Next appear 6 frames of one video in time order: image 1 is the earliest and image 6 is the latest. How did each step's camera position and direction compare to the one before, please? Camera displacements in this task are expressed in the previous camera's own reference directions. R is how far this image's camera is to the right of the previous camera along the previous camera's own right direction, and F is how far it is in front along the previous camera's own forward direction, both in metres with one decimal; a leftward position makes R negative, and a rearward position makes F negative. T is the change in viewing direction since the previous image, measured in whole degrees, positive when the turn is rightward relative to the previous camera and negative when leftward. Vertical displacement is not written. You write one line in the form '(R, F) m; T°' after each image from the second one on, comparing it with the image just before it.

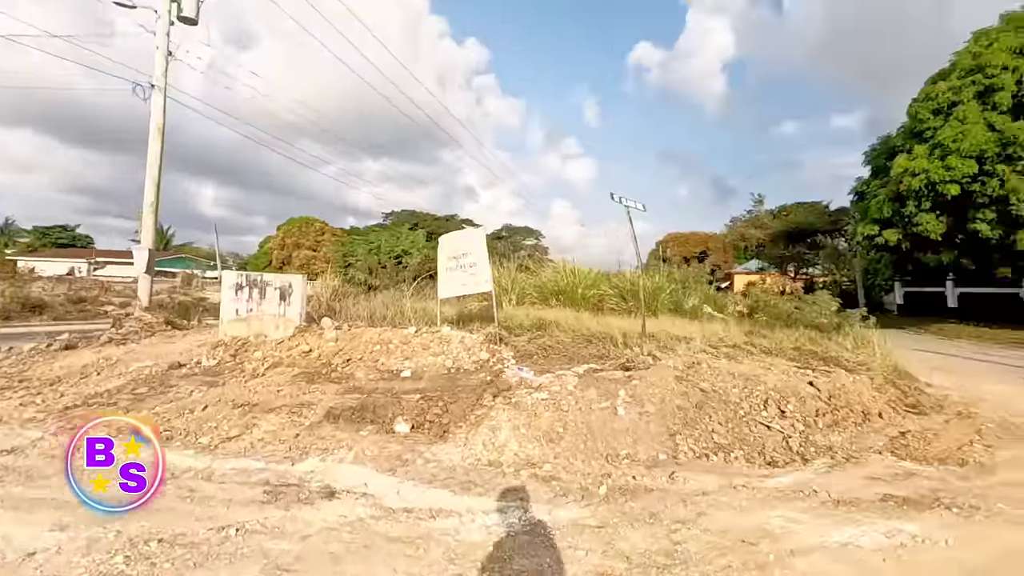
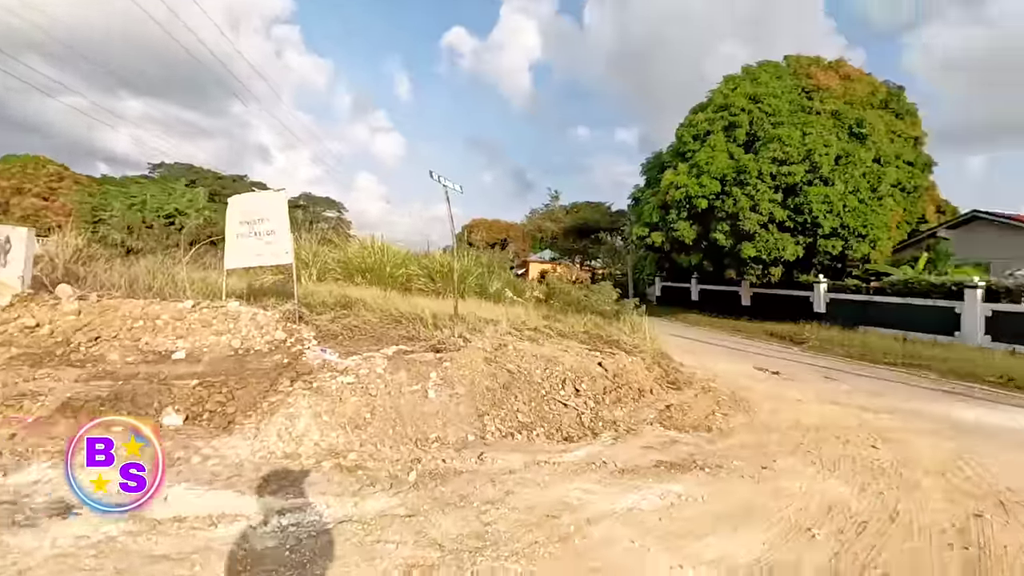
(-0.1, +0.2) m; +21°
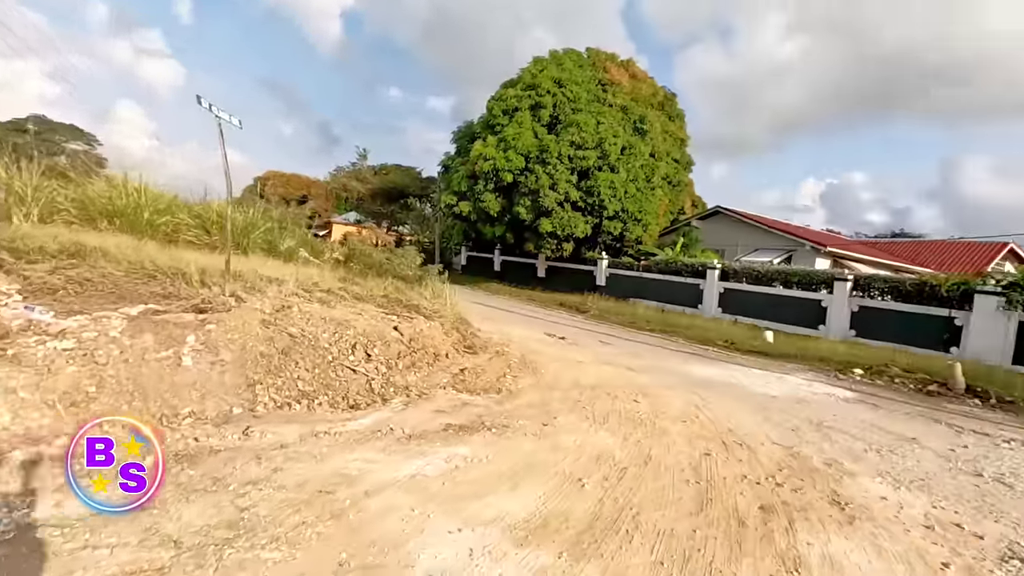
(+0.1, +0.2) m; +20°
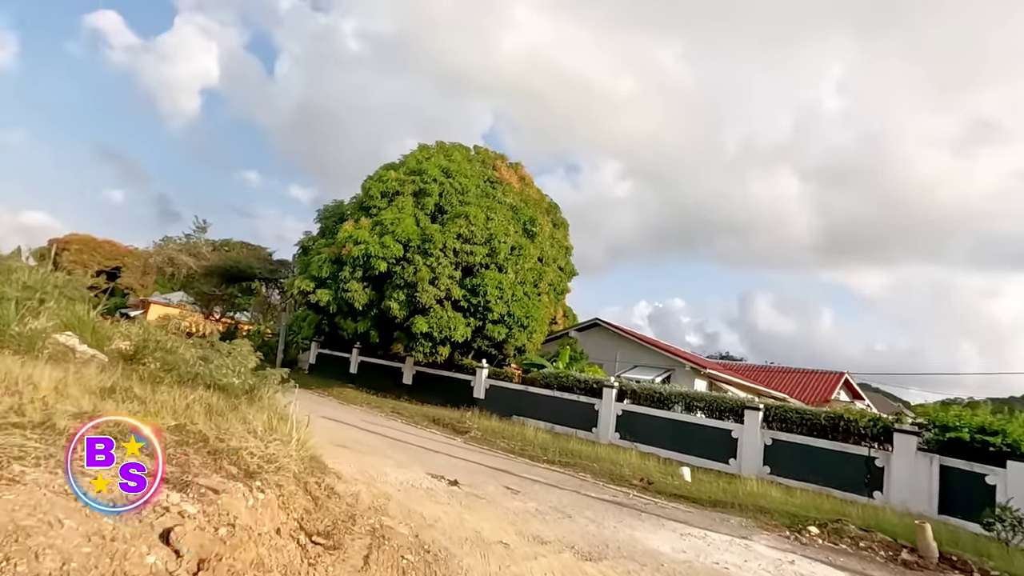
(-0.5, +3.0) m; +15°
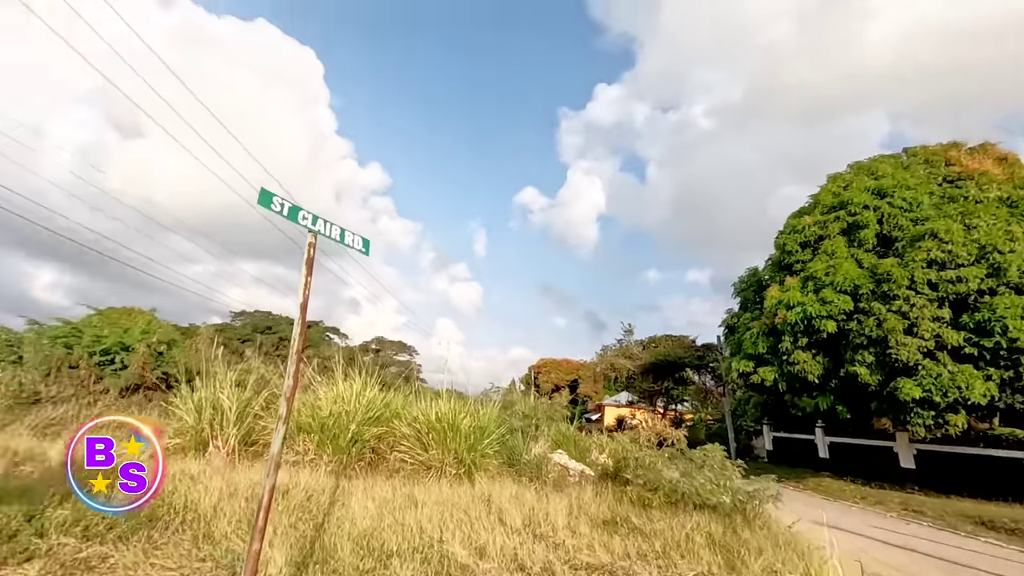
(-0.9, +1.0) m; -41°
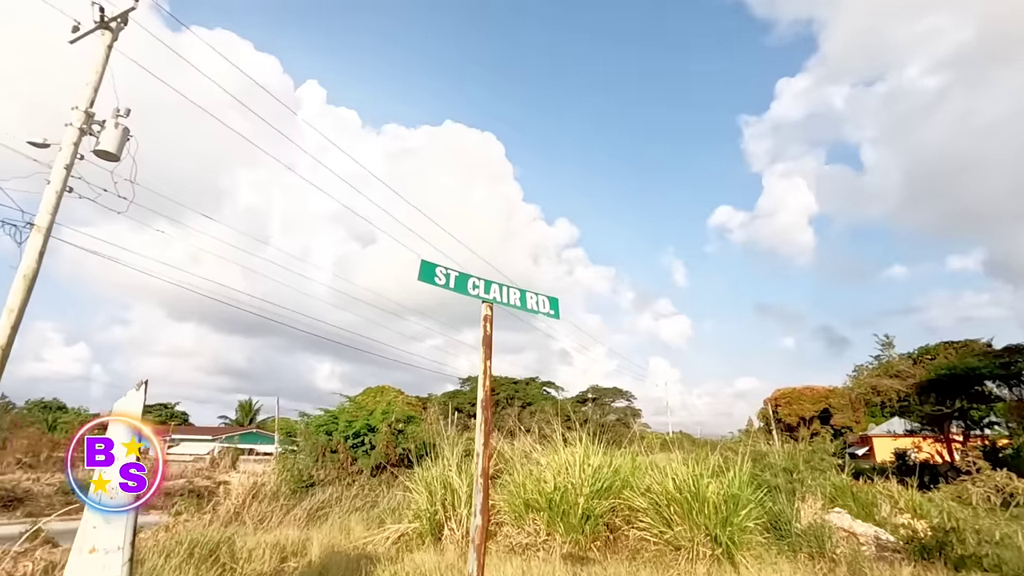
(-0.2, +0.8) m; -21°
